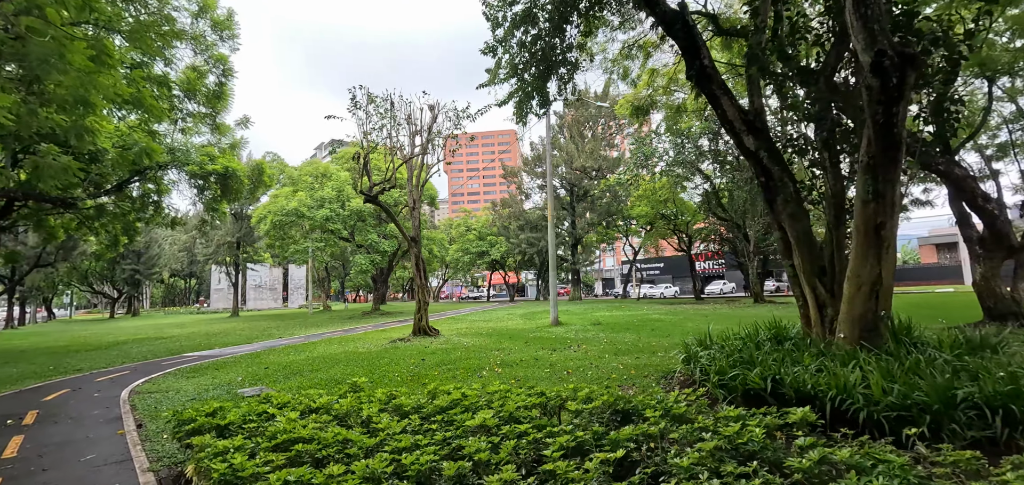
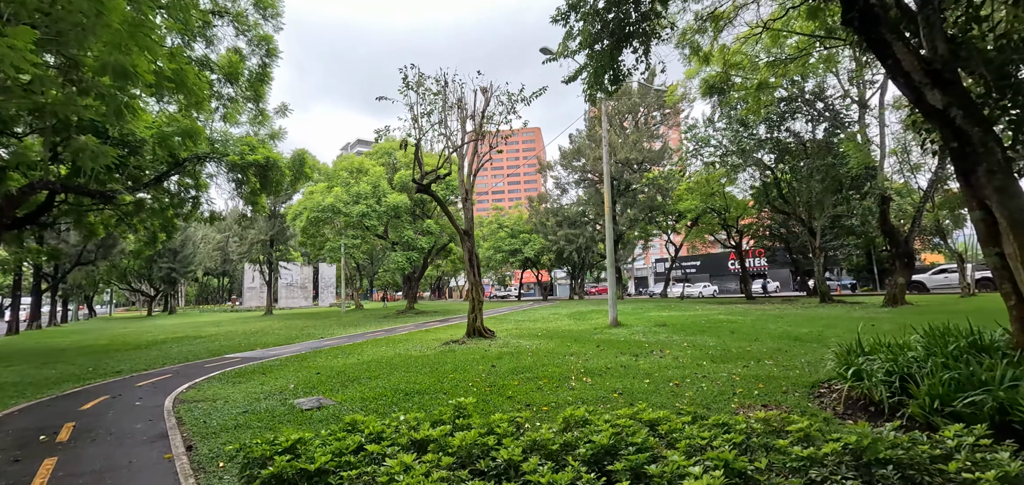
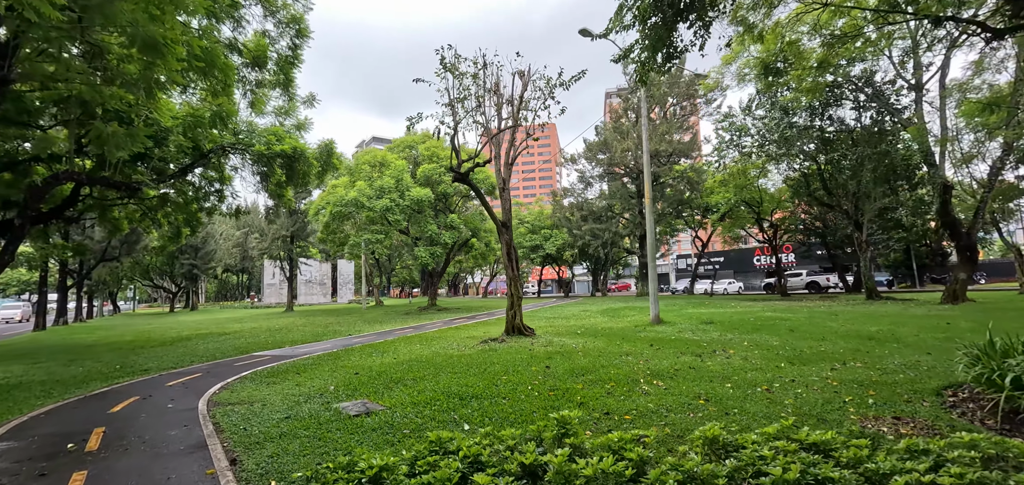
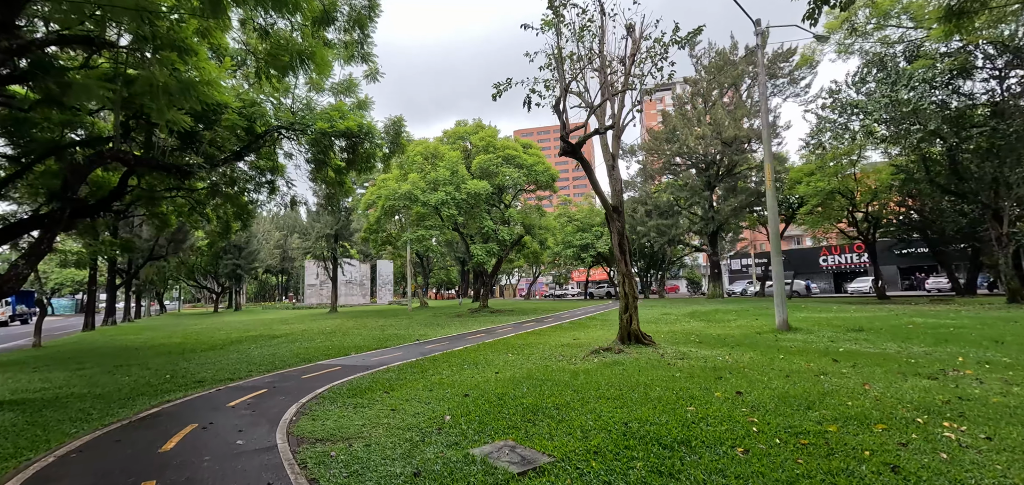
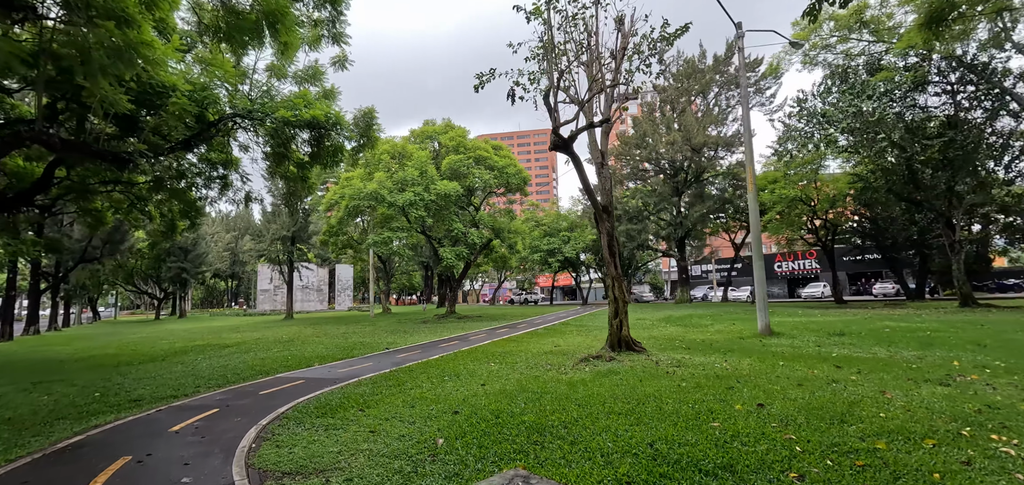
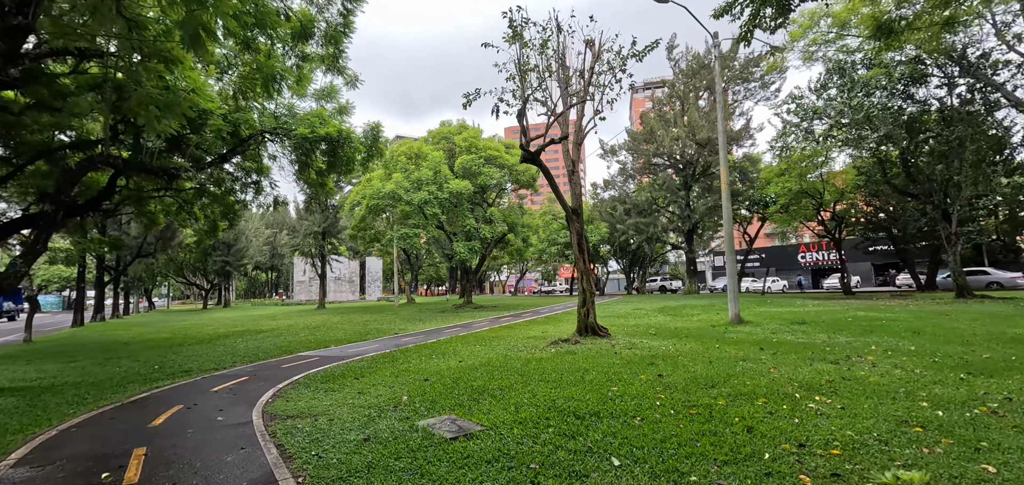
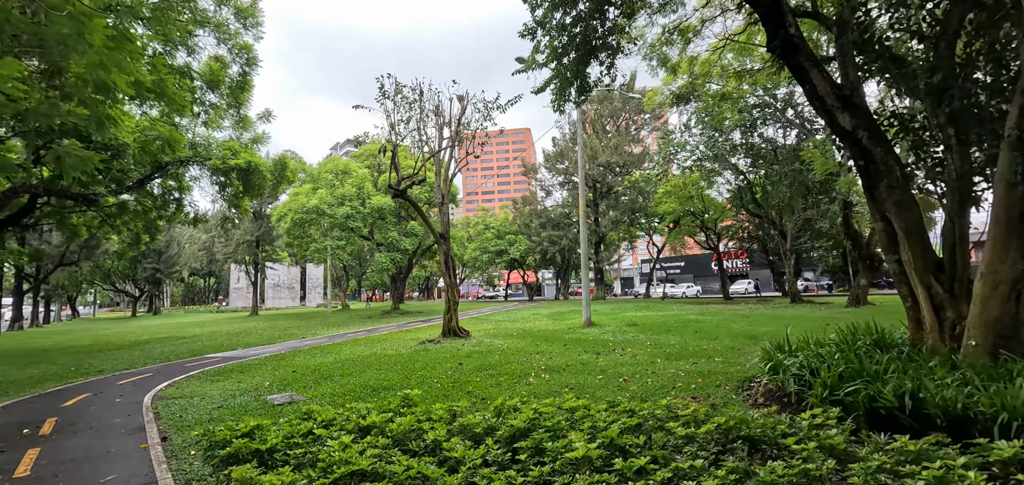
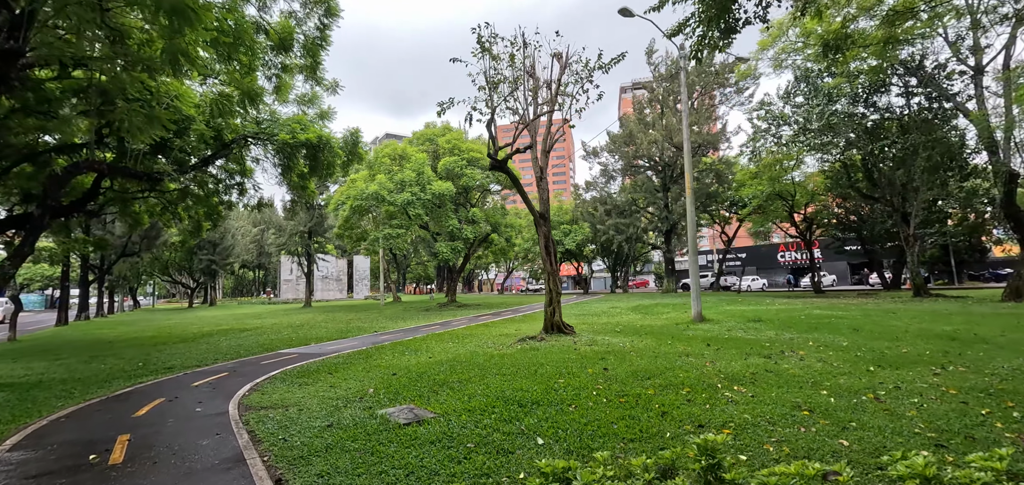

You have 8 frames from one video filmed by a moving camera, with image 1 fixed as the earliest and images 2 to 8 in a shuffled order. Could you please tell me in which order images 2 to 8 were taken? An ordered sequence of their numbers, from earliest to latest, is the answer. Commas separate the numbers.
7, 2, 3, 8, 6, 4, 5
